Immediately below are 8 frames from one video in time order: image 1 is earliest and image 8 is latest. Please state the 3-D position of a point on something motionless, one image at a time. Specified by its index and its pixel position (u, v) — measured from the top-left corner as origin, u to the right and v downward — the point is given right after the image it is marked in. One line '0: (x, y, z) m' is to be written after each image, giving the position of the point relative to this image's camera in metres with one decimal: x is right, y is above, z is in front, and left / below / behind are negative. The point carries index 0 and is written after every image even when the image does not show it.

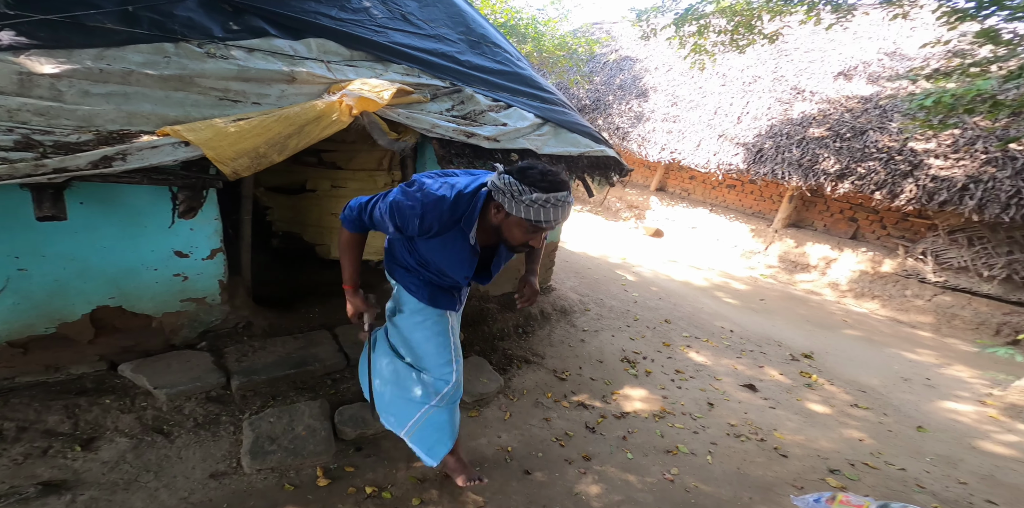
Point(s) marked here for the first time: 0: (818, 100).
0: (+4.6, +2.4, +7.0) m
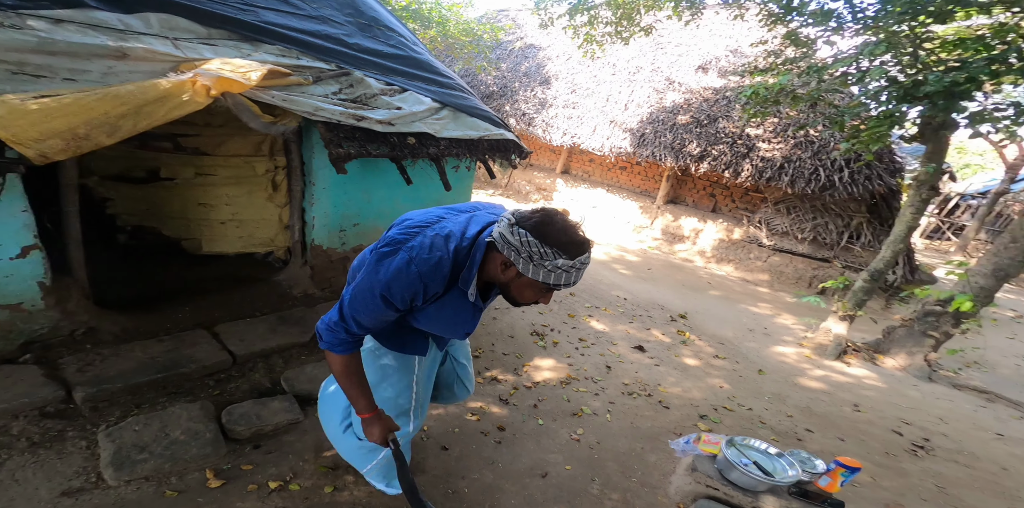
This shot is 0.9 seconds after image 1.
0: (+3.0, +2.9, +7.8) m
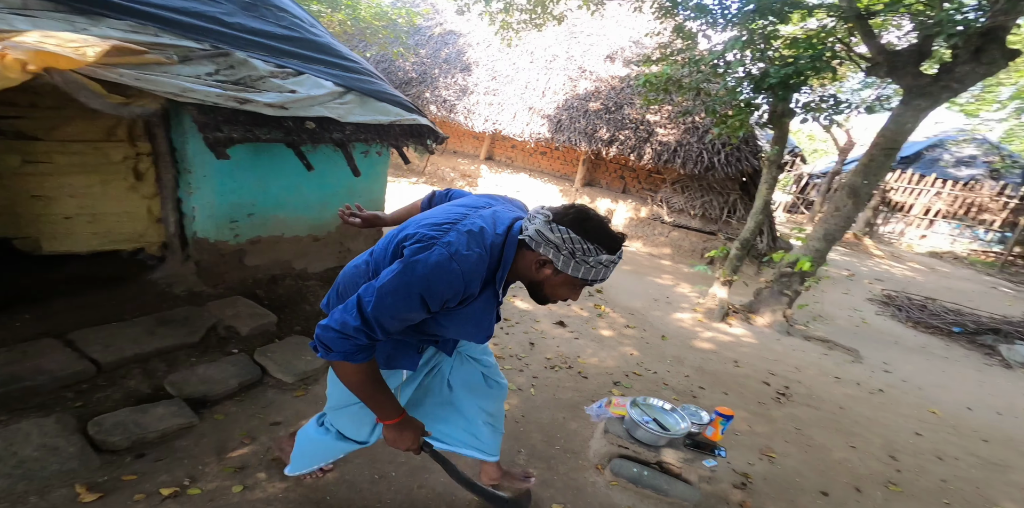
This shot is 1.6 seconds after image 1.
0: (+1.6, +3.2, +8.0) m
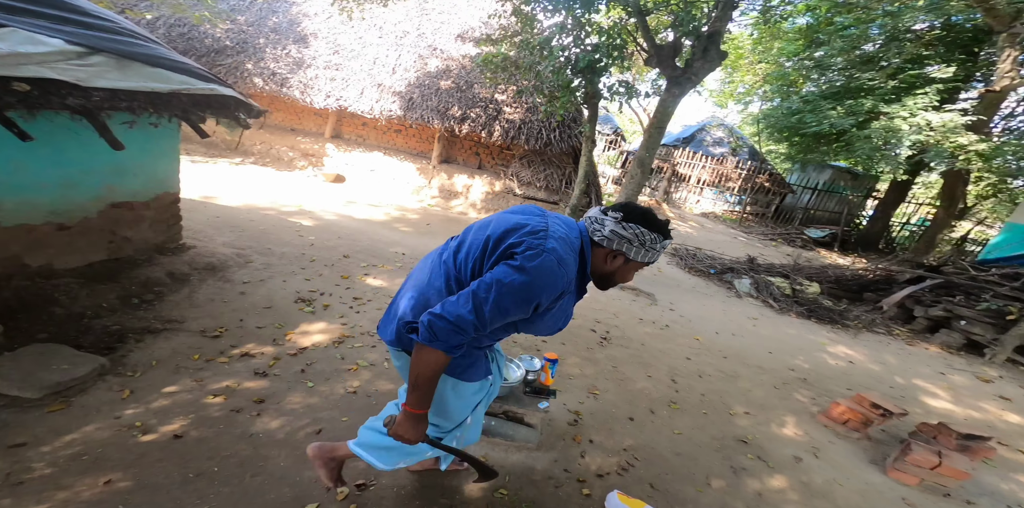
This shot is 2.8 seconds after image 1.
0: (-1.1, +3.6, +8.0) m
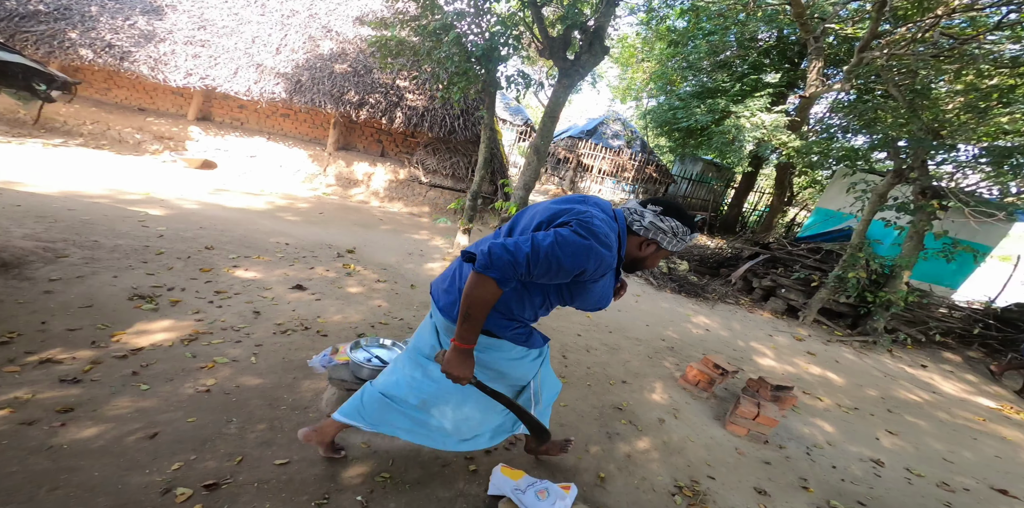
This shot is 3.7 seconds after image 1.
0: (-2.9, +3.8, +7.6) m
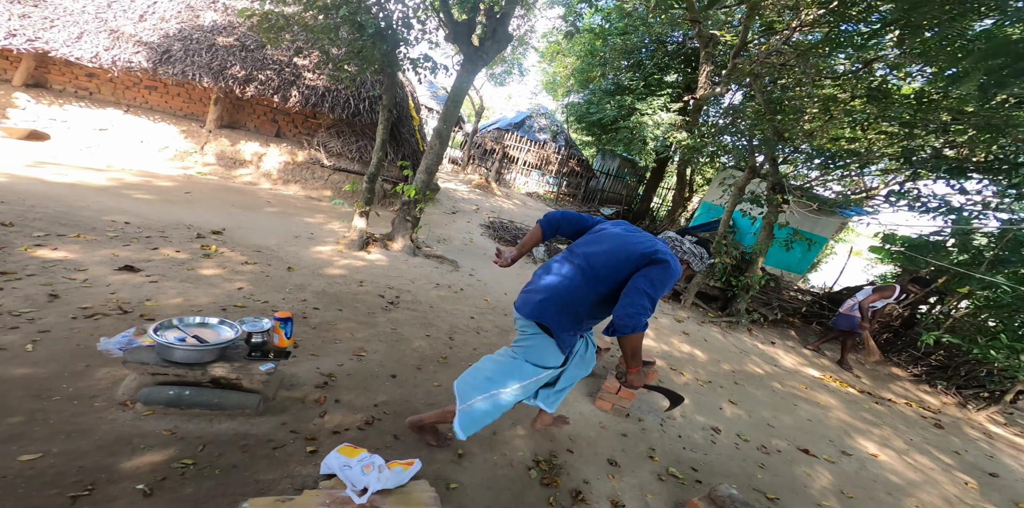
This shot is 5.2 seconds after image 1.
0: (-4.5, +4.0, +7.2) m
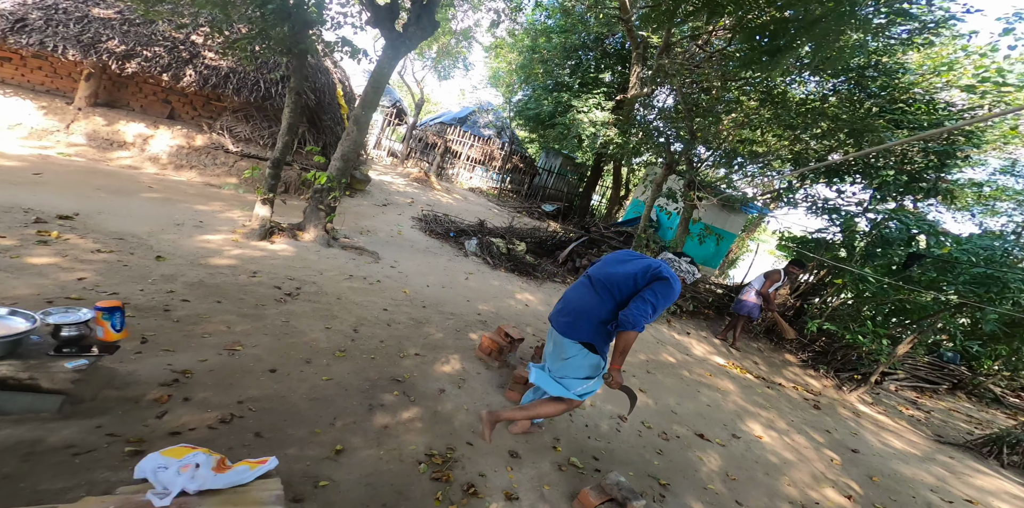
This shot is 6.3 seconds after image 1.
0: (-5.8, +4.2, +6.6) m
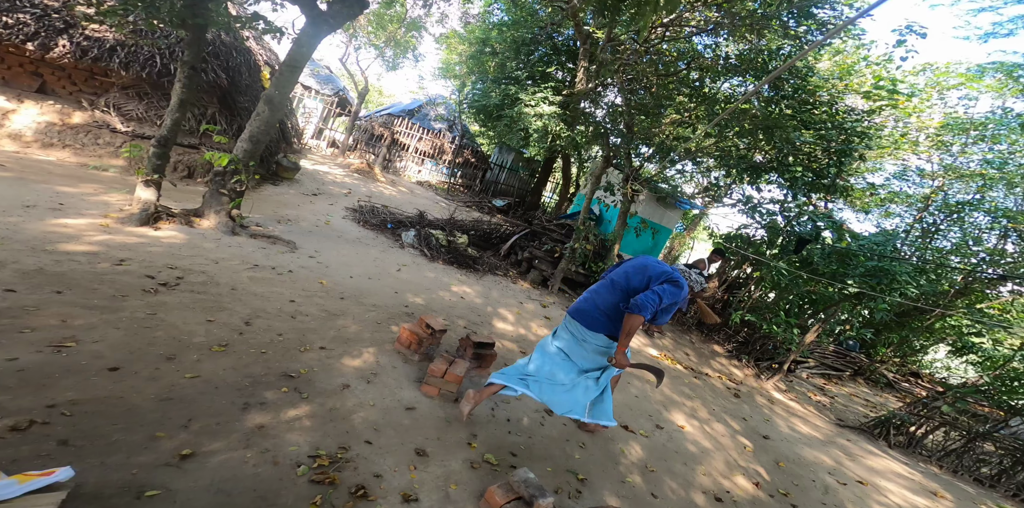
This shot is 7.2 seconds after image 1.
0: (-6.9, +4.3, +5.8) m
